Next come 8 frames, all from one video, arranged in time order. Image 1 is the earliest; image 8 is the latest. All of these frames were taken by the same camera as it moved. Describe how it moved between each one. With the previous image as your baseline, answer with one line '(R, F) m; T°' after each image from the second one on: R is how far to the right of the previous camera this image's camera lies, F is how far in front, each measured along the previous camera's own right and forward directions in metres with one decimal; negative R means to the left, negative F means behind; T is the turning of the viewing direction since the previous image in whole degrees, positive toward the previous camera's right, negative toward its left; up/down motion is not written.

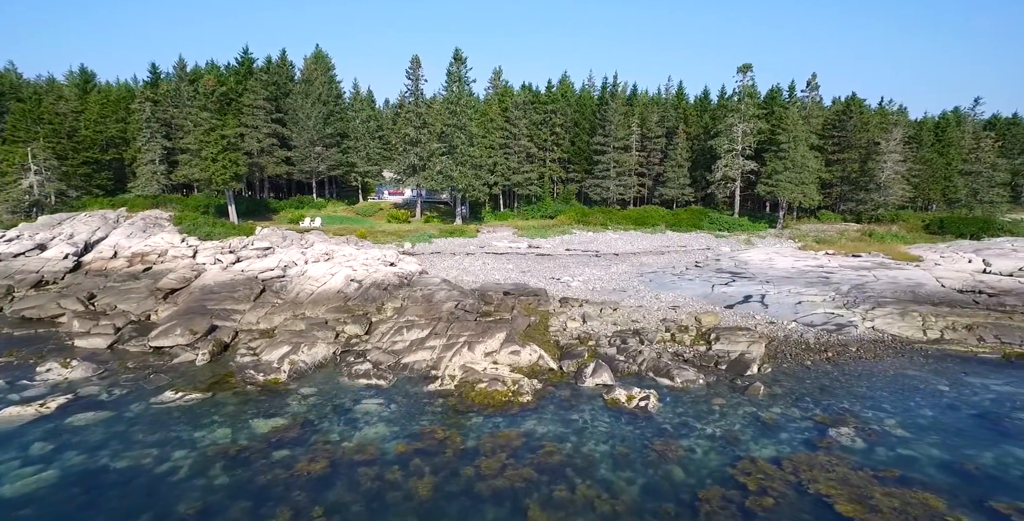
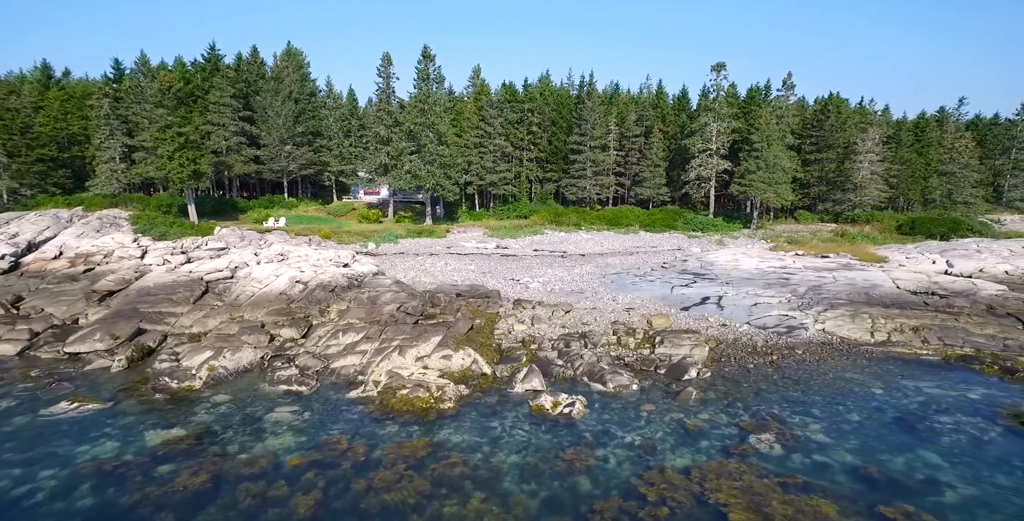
(+1.6, +0.3) m; +1°
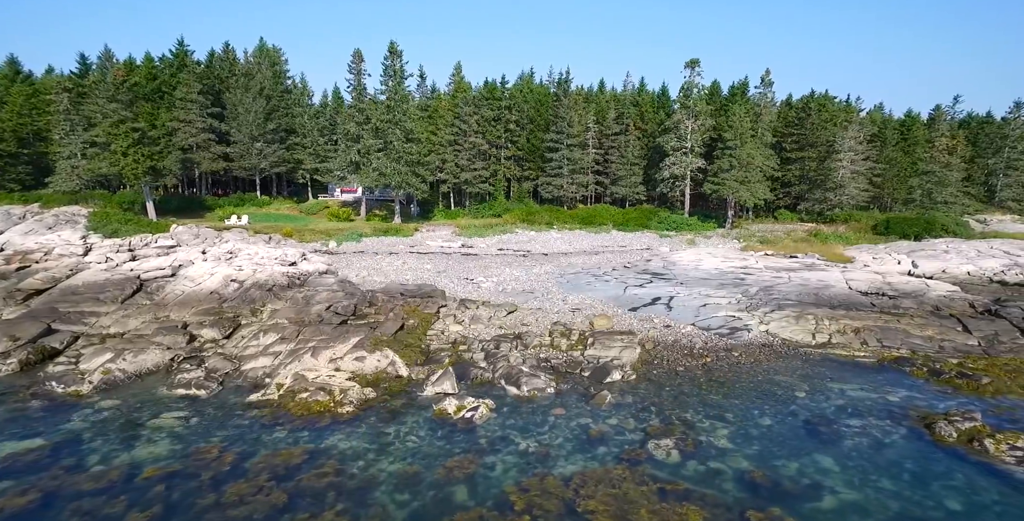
(+2.2, +0.3) m; 0°
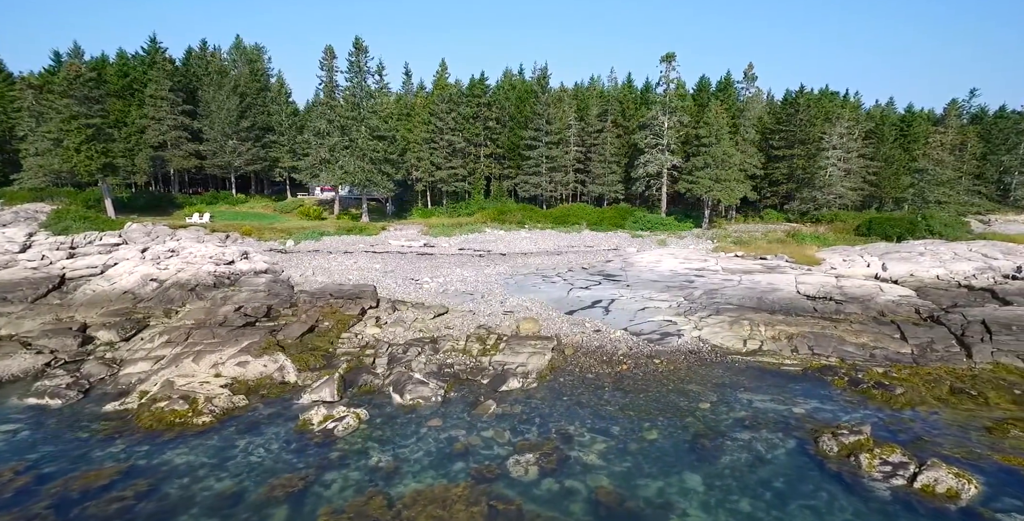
(+3.1, +0.7) m; -1°
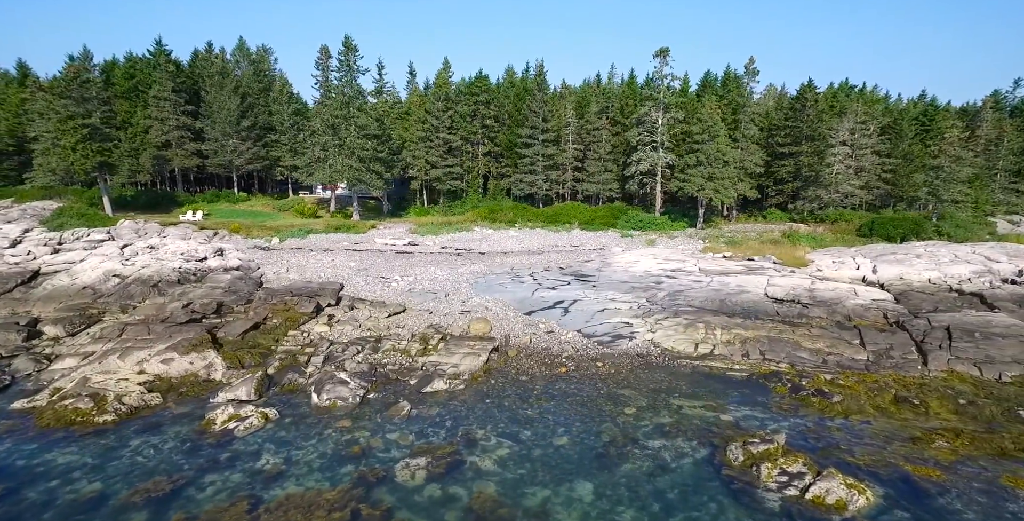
(+2.5, +0.3) m; -3°
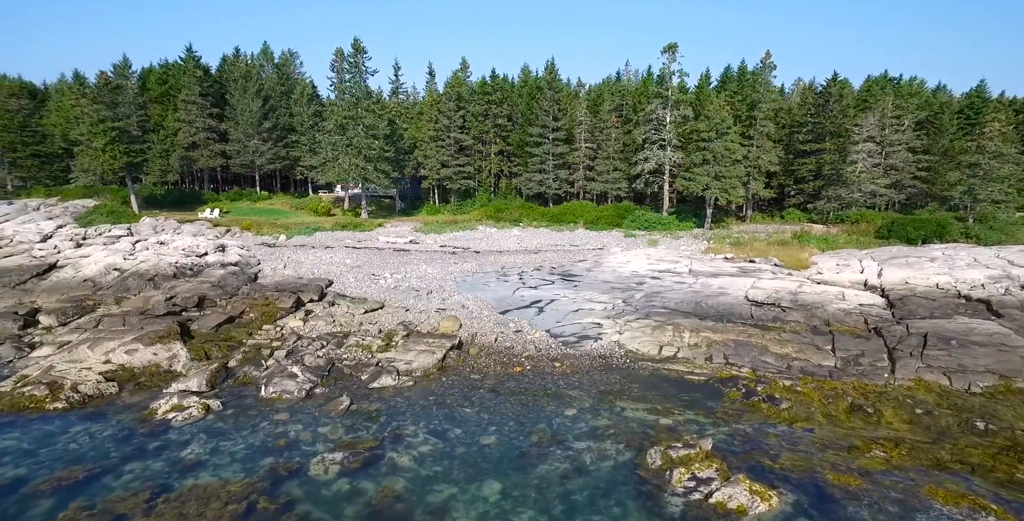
(+2.3, 0.0) m; -4°
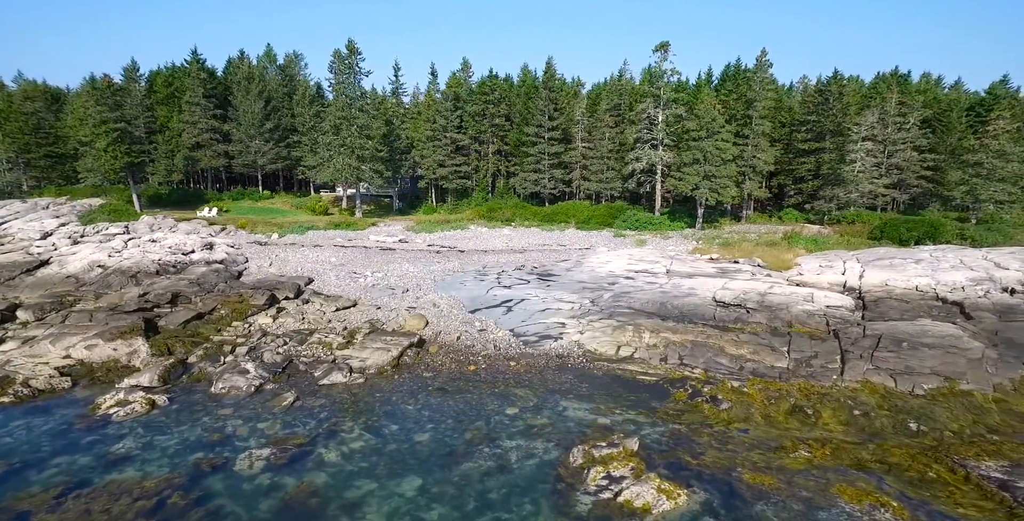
(+1.8, -0.1) m; -2°
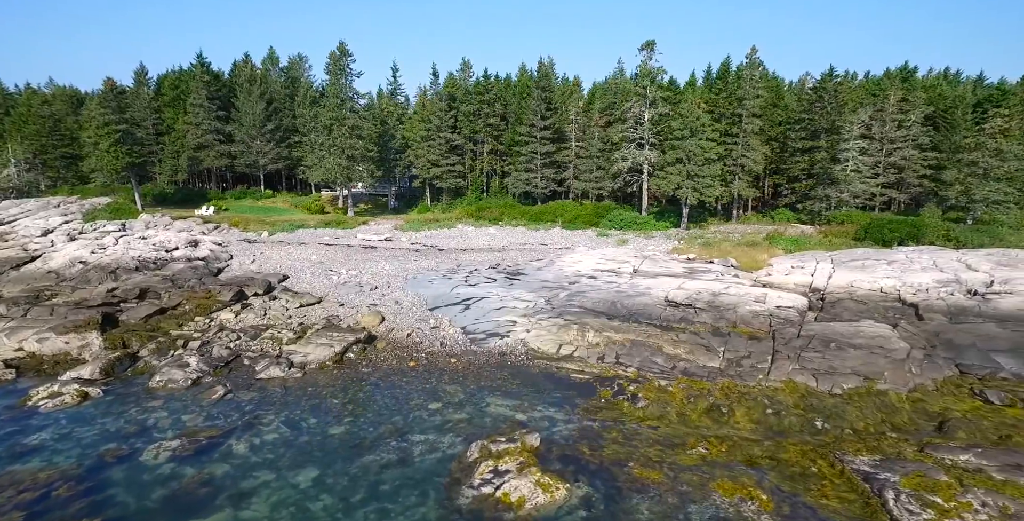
(+2.4, -0.3) m; -2°
